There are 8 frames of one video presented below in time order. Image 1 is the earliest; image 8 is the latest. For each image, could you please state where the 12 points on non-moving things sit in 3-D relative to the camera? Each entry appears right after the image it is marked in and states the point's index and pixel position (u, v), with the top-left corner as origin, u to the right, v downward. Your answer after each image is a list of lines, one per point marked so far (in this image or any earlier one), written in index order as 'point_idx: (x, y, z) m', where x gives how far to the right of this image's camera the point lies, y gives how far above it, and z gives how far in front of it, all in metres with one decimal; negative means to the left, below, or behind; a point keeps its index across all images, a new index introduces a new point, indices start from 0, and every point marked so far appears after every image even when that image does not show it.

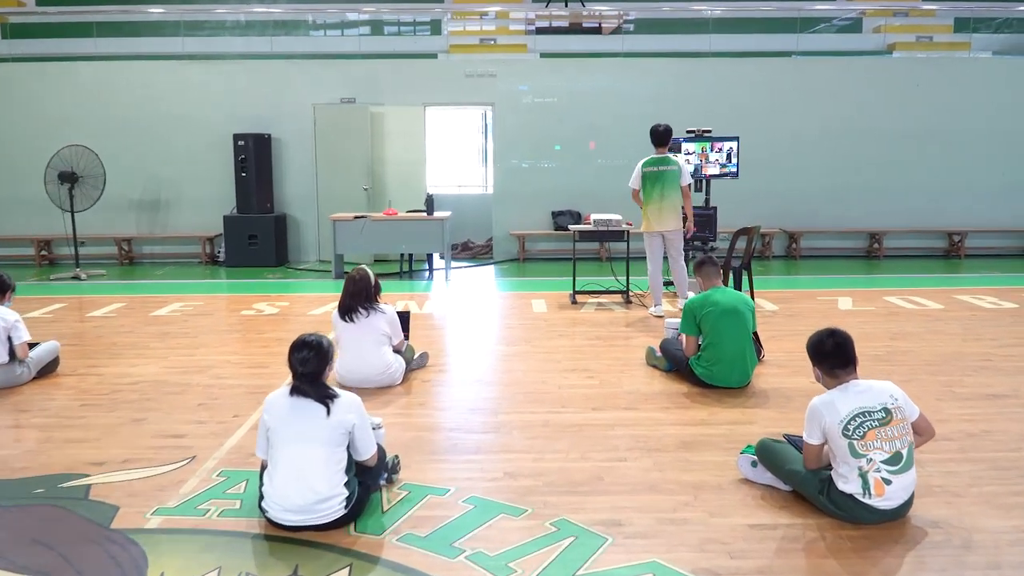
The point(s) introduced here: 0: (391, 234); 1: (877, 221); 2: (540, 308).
0: (-1.2, +0.5, +8.8) m
1: (+4.5, +0.8, +11.3) m
2: (+0.2, -0.2, +7.1) m
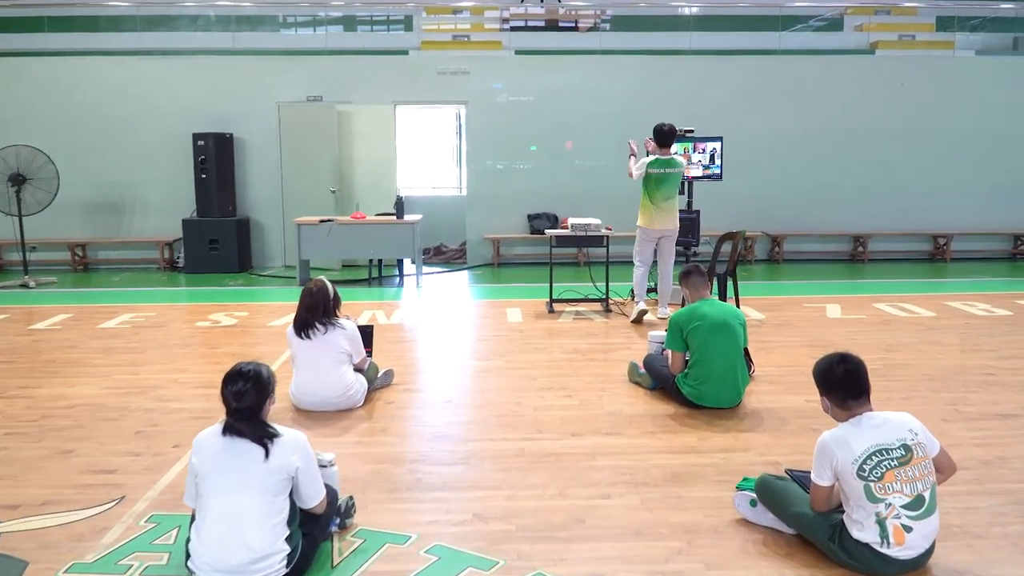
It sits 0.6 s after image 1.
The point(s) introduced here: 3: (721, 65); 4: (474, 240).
0: (-1.4, +0.5, +8.4) m
1: (+4.2, +0.8, +11.0) m
2: (0.0, -0.2, +6.7) m
3: (+2.4, +2.6, +10.6) m
4: (-0.4, +0.6, +10.6) m
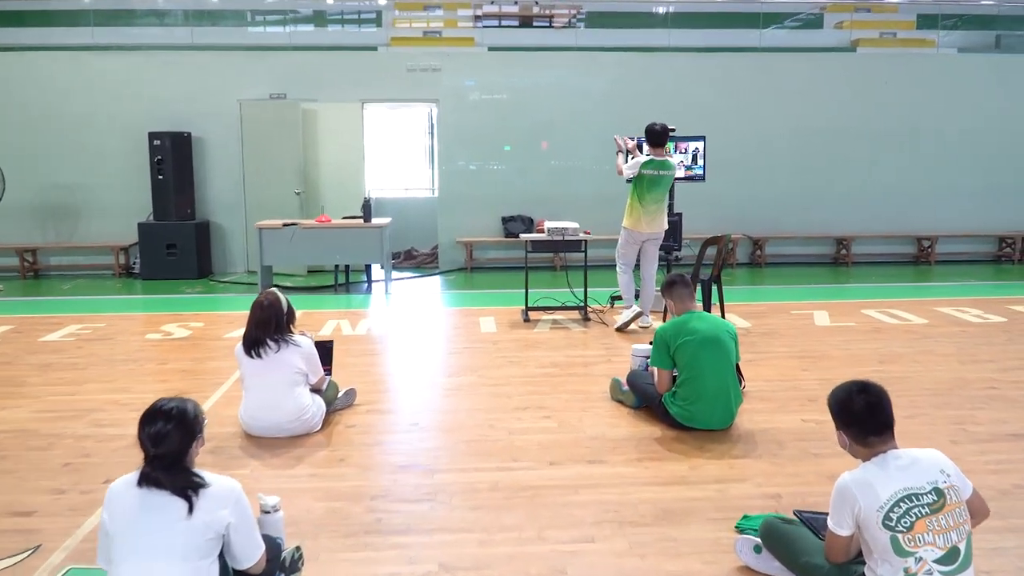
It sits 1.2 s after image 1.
0: (-1.7, +0.4, +8.0) m
1: (+3.9, +0.7, +10.7) m
2: (-0.2, -0.3, +6.3) m
3: (+2.1, +2.5, +10.2) m
4: (-0.7, +0.5, +10.2) m
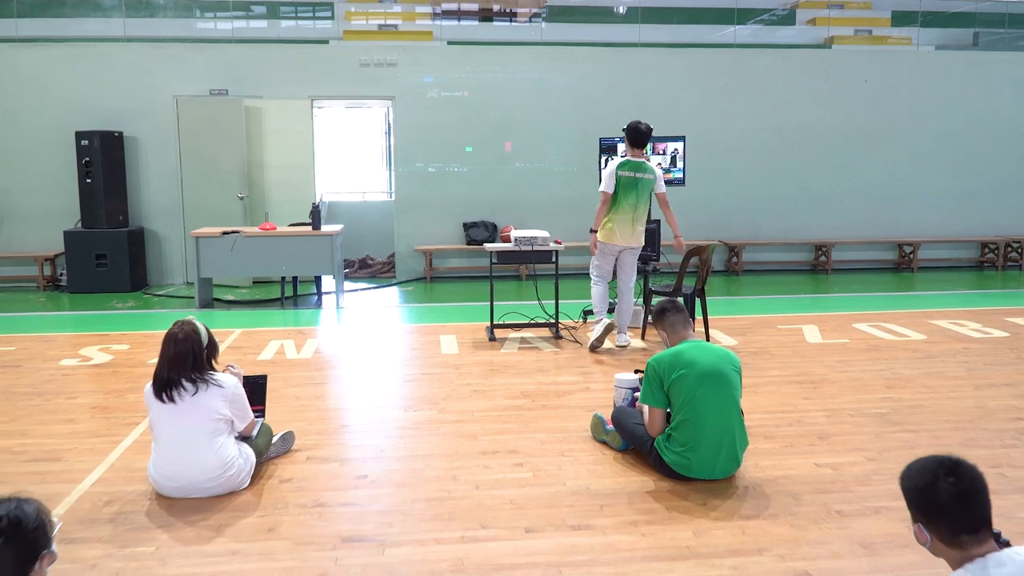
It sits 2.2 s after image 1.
0: (-2.0, +0.3, +7.3) m
1: (+3.5, +0.6, +10.3) m
2: (-0.4, -0.4, +5.7) m
3: (+1.7, +2.4, +9.7) m
4: (-1.1, +0.4, +9.5) m
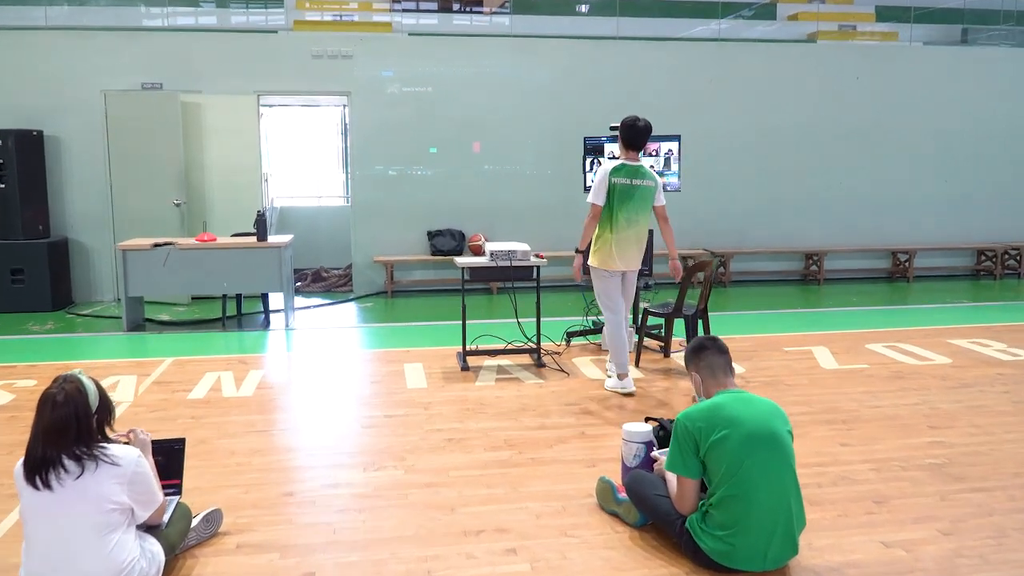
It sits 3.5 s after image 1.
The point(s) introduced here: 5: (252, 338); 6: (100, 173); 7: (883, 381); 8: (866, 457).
0: (-2.2, +0.2, +6.4) m
1: (+3.1, +0.5, +9.6) m
2: (-0.5, -0.5, +4.9) m
3: (+1.4, +2.3, +9.0) m
4: (-1.4, +0.2, +8.7) m
5: (-1.8, -0.3, +6.2) m
6: (-3.6, +1.0, +8.0) m
7: (+2.0, -0.5, +4.9) m
8: (+1.4, -0.7, +3.7) m
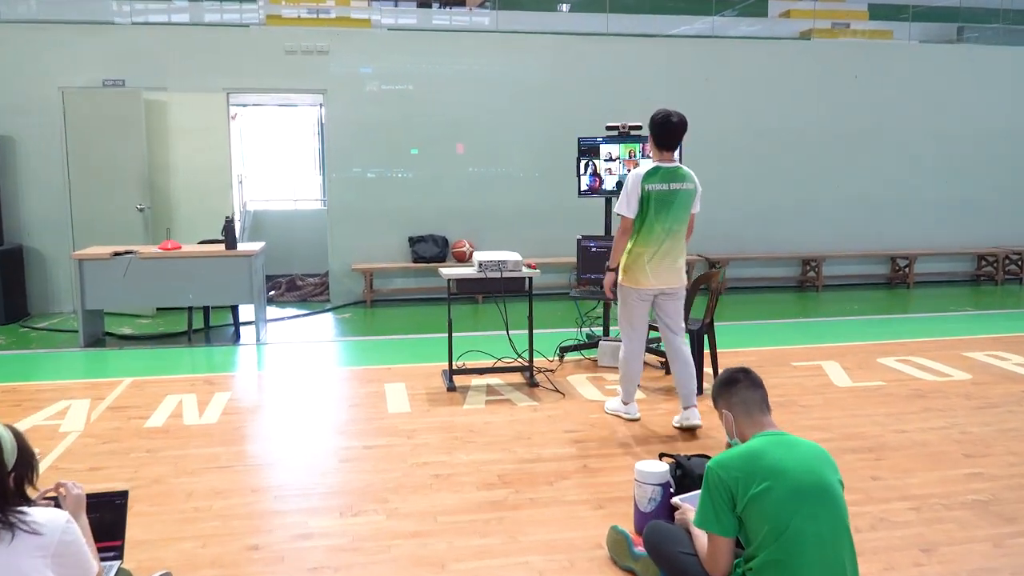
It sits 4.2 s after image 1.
0: (-2.2, +0.1, +6.0) m
1: (+3.0, +0.5, +9.3) m
2: (-0.6, -0.6, +4.5) m
3: (+1.2, +2.2, +8.6) m
4: (-1.6, +0.2, +8.3) m
5: (-1.9, -0.4, +5.8) m
6: (-3.7, +0.9, +7.5) m
7: (+1.9, -0.6, +4.5) m
8: (+1.4, -0.7, +3.3) m
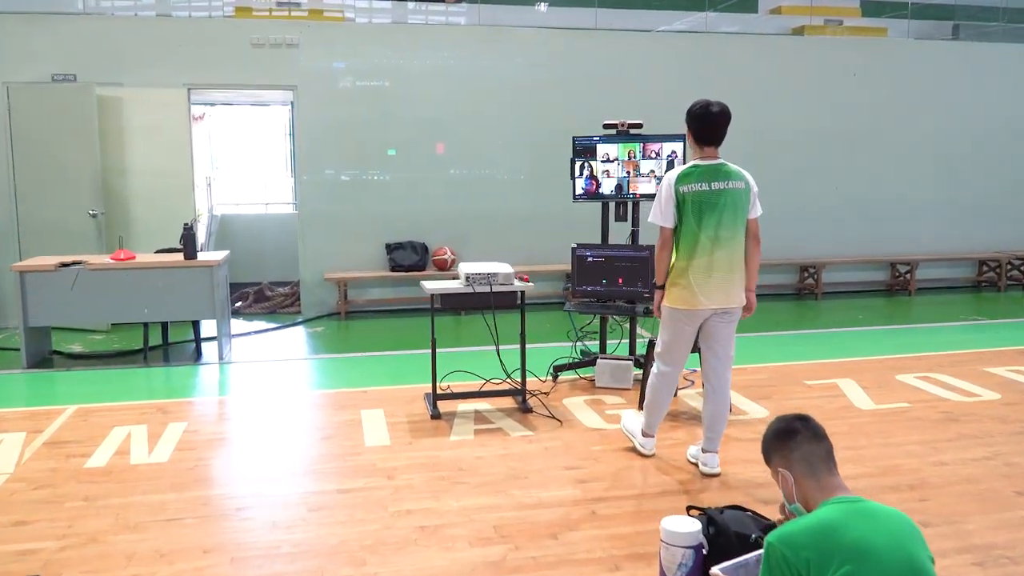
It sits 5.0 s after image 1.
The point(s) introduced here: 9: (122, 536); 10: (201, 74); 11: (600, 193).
0: (-2.3, 0.0, +5.4) m
1: (+2.8, +0.4, +8.9) m
2: (-0.6, -0.6, +4.0) m
3: (+1.1, +2.2, +8.2) m
4: (-1.7, +0.1, +7.8) m
5: (-1.9, -0.5, +5.3) m
6: (-3.8, +0.8, +6.9) m
7: (+1.9, -0.6, +4.1) m
8: (+1.4, -0.8, +2.9) m
9: (-1.2, -0.8, +2.9) m
10: (-2.5, +1.7, +7.3) m
11: (+0.5, +0.5, +4.8) m
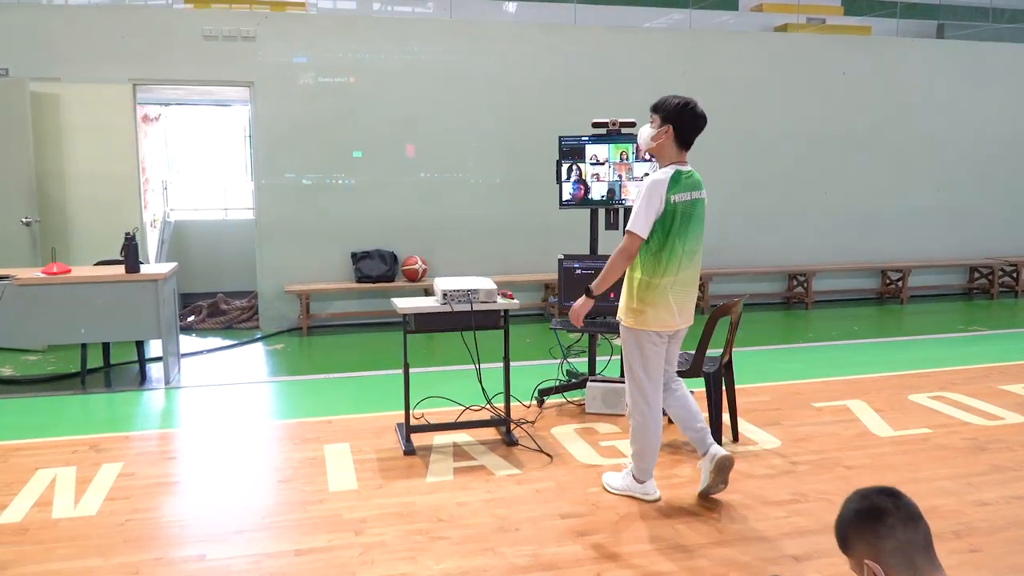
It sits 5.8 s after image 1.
0: (-2.4, -0.1, +4.9) m
1: (+2.6, +0.3, +8.5) m
2: (-0.6, -0.7, +3.5) m
3: (+0.8, +2.1, +7.8) m
4: (-1.9, 0.0, +7.2) m
5: (-2.0, -0.6, +4.7) m
6: (-4.0, +0.7, +6.3) m
7: (+1.8, -0.7, +3.7) m
8: (+1.4, -0.9, +2.5) m
9: (-1.3, -0.9, +2.4) m
10: (-2.7, +1.6, +6.7) m
11: (+0.4, +0.4, +4.4) m
